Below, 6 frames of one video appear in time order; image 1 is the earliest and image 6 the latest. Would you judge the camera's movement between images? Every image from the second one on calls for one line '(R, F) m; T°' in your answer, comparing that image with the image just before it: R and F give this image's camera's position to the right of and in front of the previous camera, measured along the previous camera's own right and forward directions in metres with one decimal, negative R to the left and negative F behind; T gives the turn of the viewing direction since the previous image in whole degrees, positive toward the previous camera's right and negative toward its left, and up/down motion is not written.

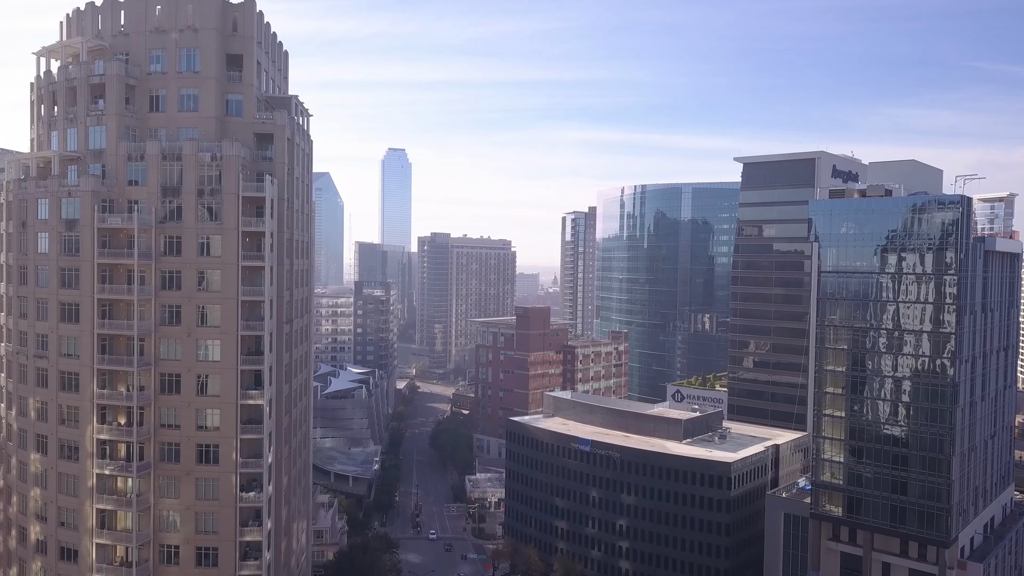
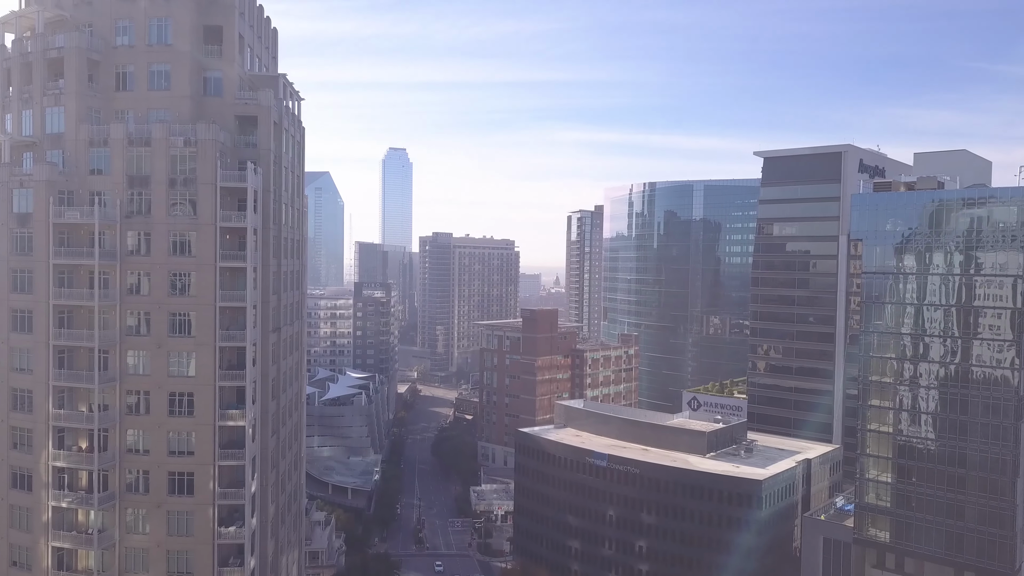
(-0.9, +5.1) m; 0°
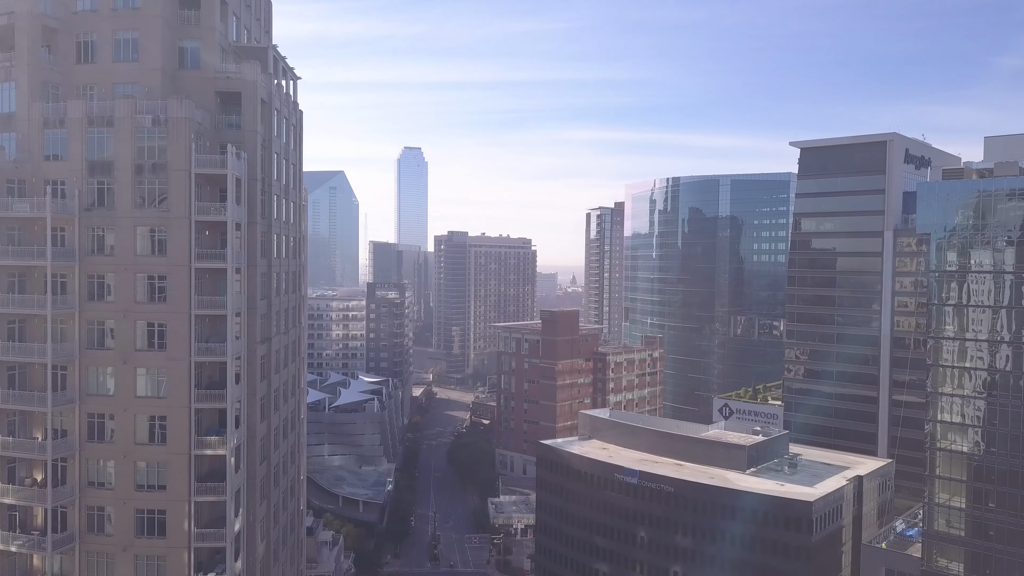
(-0.5, +5.4) m; -1°
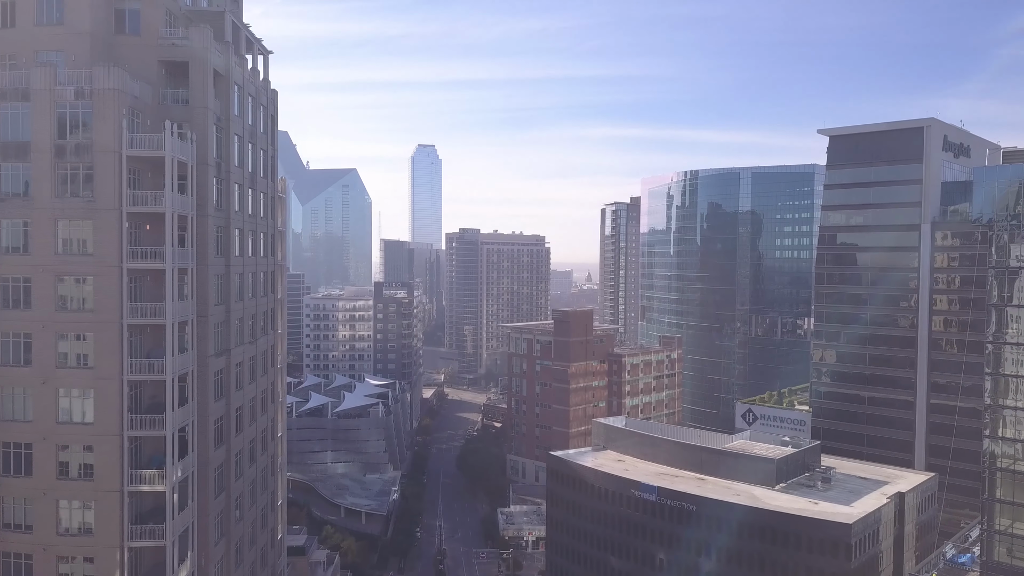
(+0.7, +4.9) m; -1°
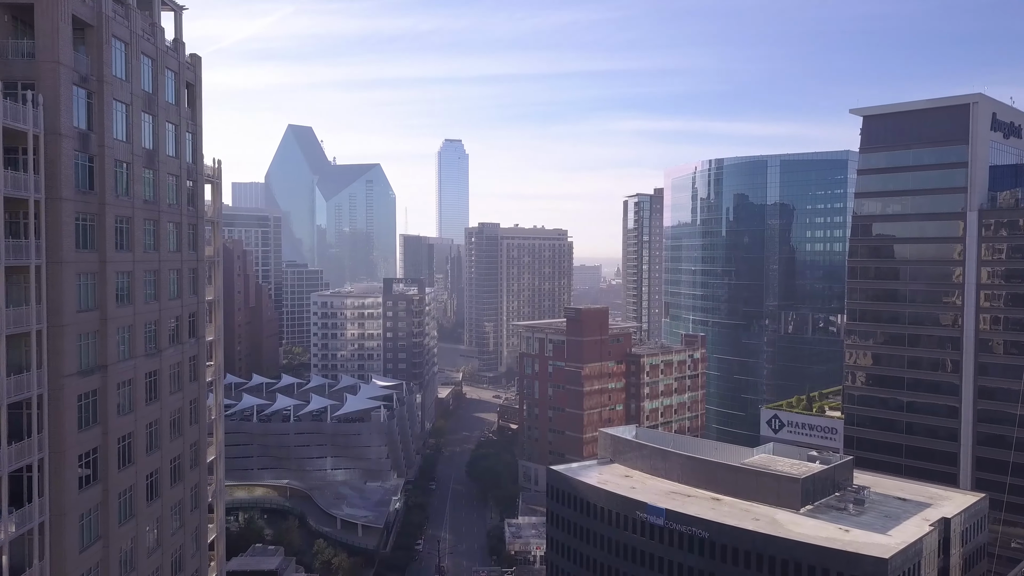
(+3.0, +5.9) m; -2°
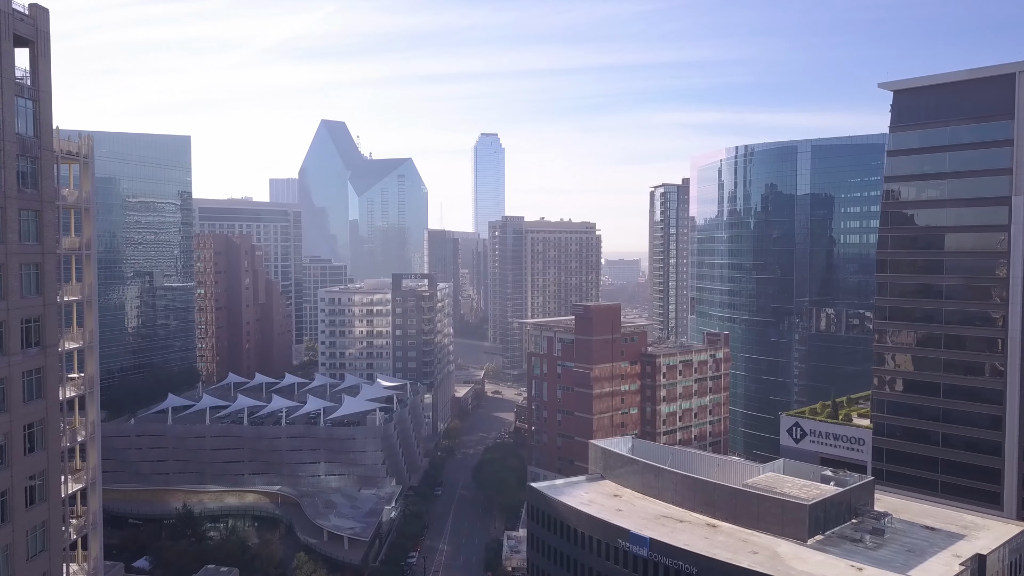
(+5.0, +5.8) m; -3°
